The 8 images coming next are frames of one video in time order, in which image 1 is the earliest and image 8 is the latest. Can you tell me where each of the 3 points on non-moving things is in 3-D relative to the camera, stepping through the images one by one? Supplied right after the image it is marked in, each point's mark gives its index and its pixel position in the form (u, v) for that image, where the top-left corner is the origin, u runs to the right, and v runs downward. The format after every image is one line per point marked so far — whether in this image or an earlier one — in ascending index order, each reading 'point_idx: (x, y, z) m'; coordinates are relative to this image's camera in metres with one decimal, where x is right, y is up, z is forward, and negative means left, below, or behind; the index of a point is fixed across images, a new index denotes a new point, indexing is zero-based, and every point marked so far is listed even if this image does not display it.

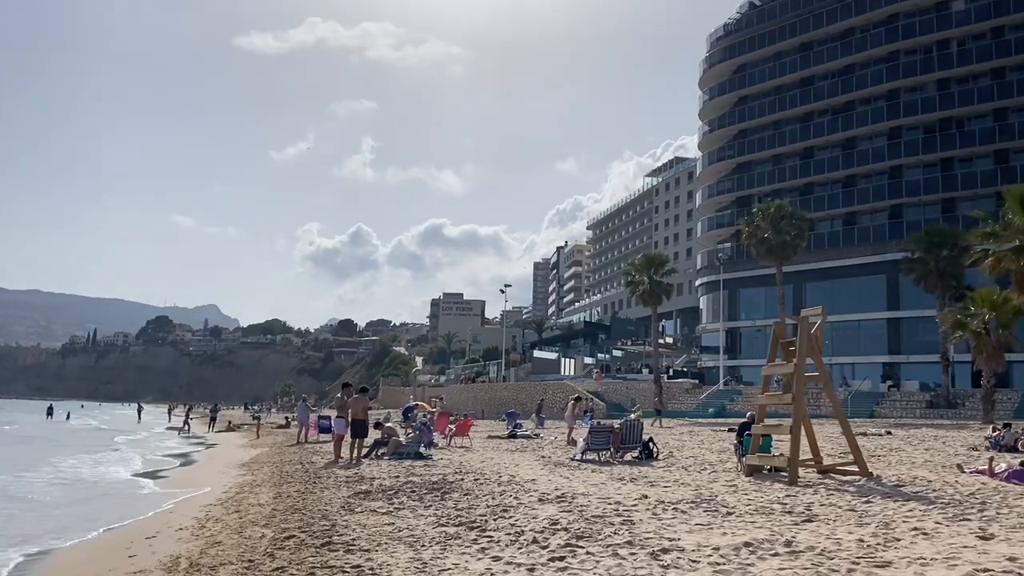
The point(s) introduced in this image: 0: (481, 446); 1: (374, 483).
0: (-0.6, -3.6, +19.3) m
1: (-1.9, -2.8, +12.2) m
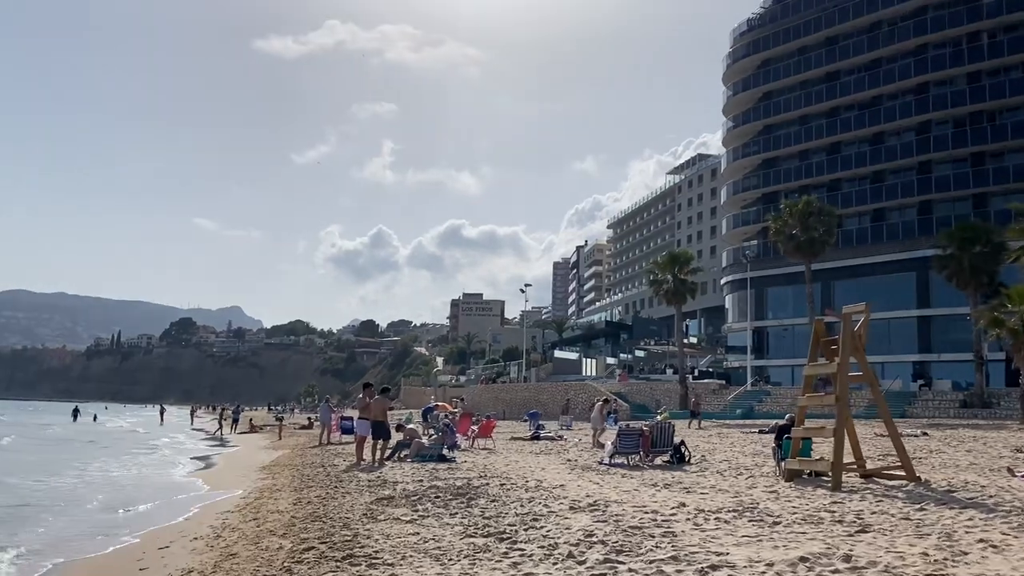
0: (-0.1, -3.5, +19.0) m
1: (-1.5, -2.8, +12.0) m
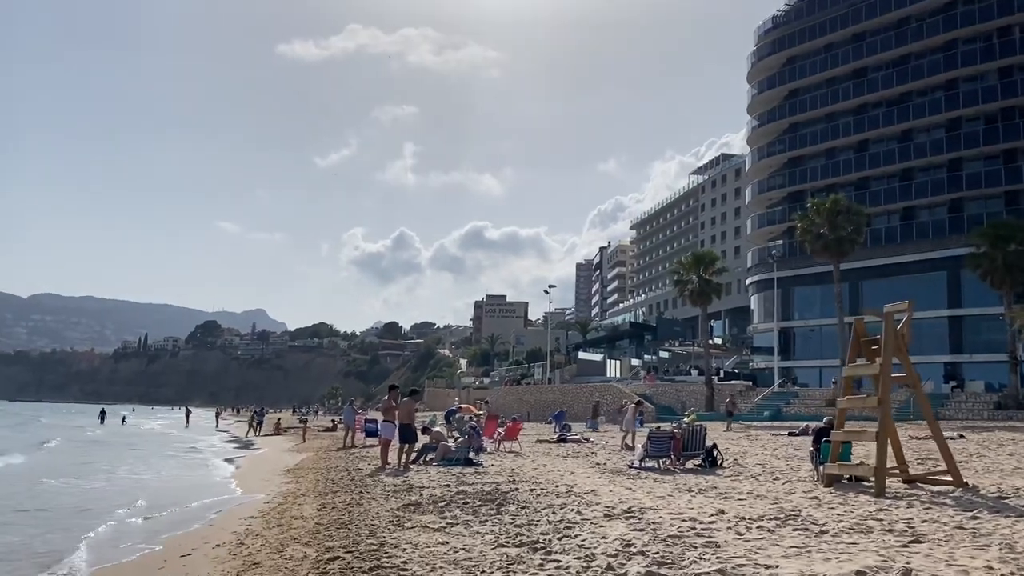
0: (+0.5, -3.5, +18.7) m
1: (-1.2, -2.8, +11.8) m
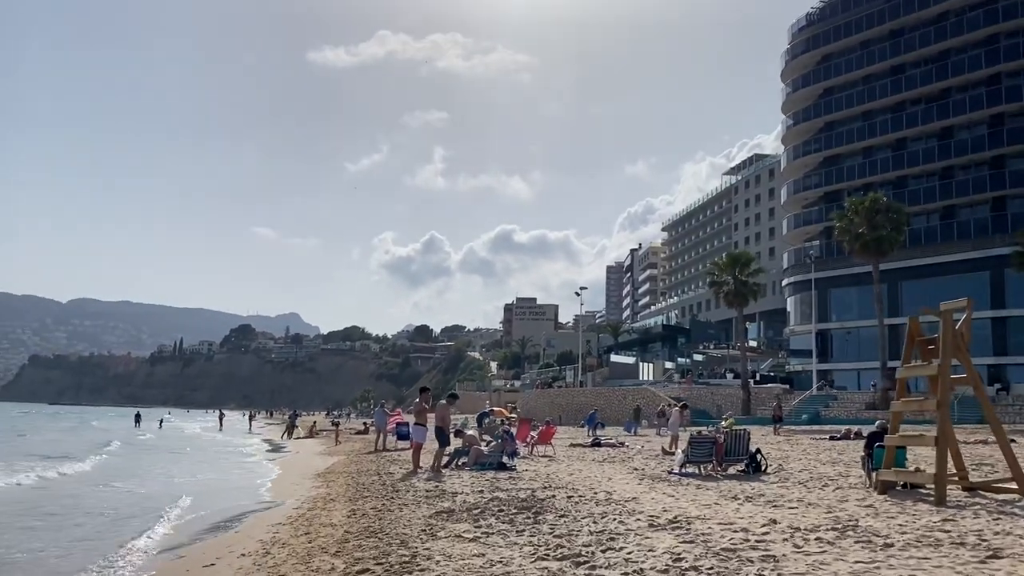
0: (+1.2, -3.6, +18.4) m
1: (-0.7, -2.8, +11.5) m
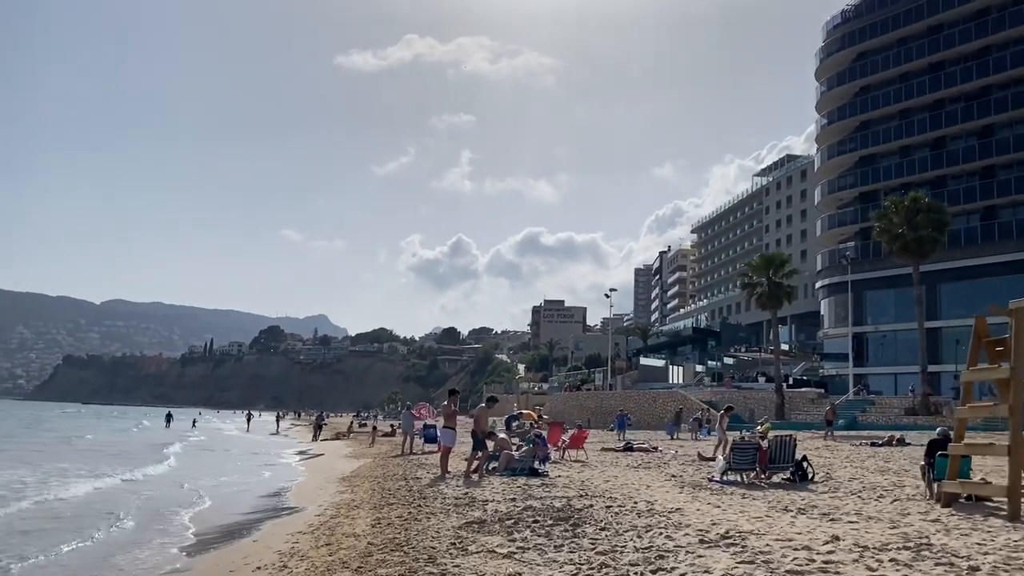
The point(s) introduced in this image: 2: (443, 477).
0: (+1.8, -3.6, +17.9) m
1: (-0.3, -2.8, +11.0) m
2: (-1.3, -3.6, +16.5) m
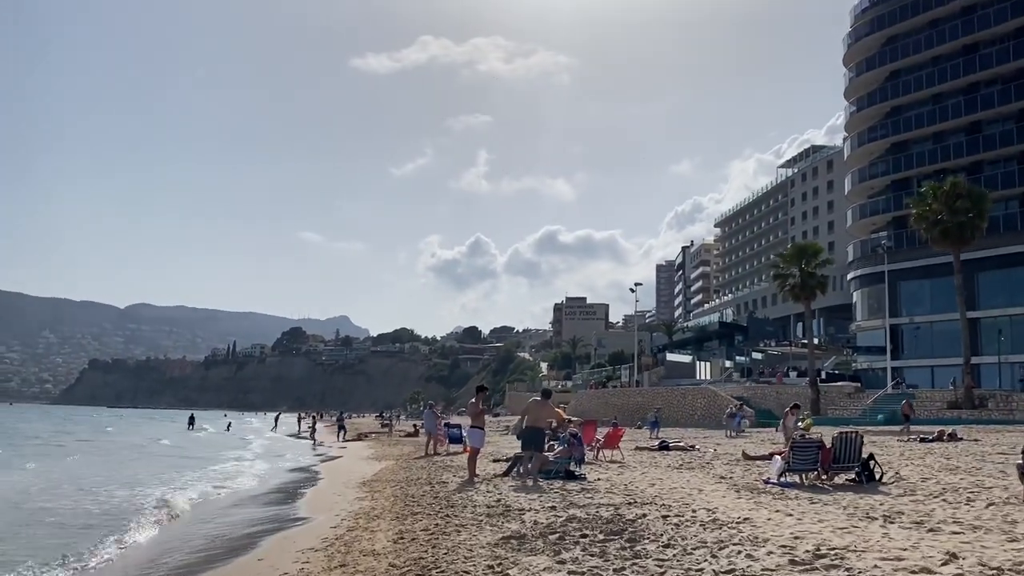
0: (+2.3, -3.4, +17.0) m
1: (+0.1, -2.6, +10.2) m
2: (-0.8, -3.5, +15.7) m
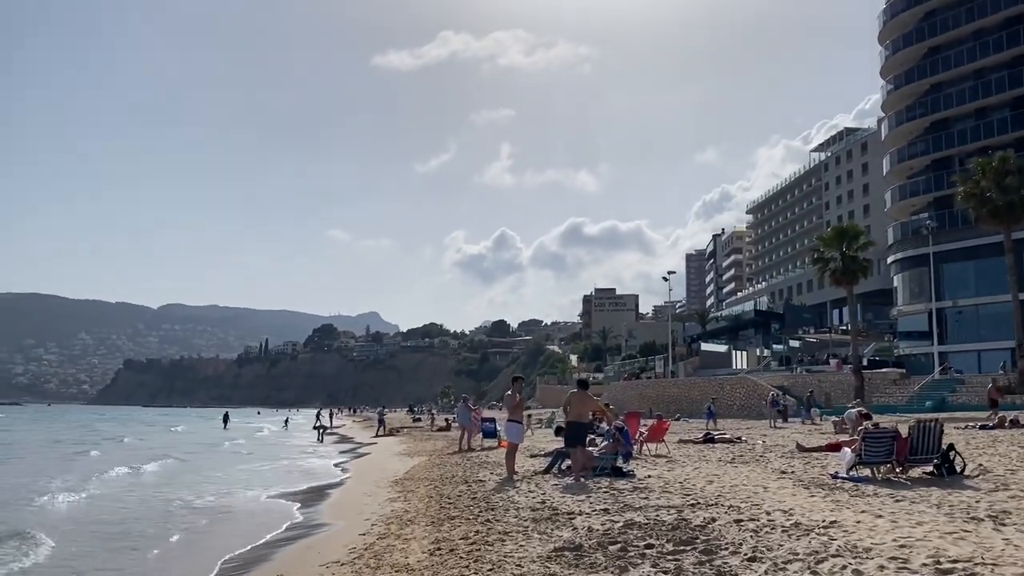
0: (+3.0, -3.1, +16.2) m
1: (+0.5, -2.5, +9.5) m
2: (-0.1, -3.2, +15.0) m
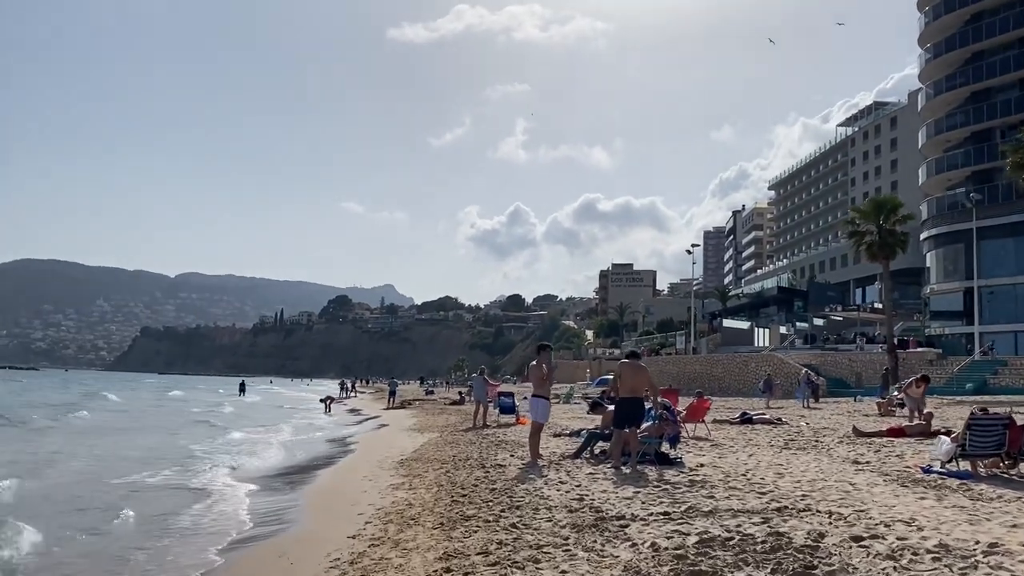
0: (+3.4, -2.5, +14.8) m
1: (+0.8, -2.0, +8.1) m
2: (+0.2, -2.6, +13.7) m
